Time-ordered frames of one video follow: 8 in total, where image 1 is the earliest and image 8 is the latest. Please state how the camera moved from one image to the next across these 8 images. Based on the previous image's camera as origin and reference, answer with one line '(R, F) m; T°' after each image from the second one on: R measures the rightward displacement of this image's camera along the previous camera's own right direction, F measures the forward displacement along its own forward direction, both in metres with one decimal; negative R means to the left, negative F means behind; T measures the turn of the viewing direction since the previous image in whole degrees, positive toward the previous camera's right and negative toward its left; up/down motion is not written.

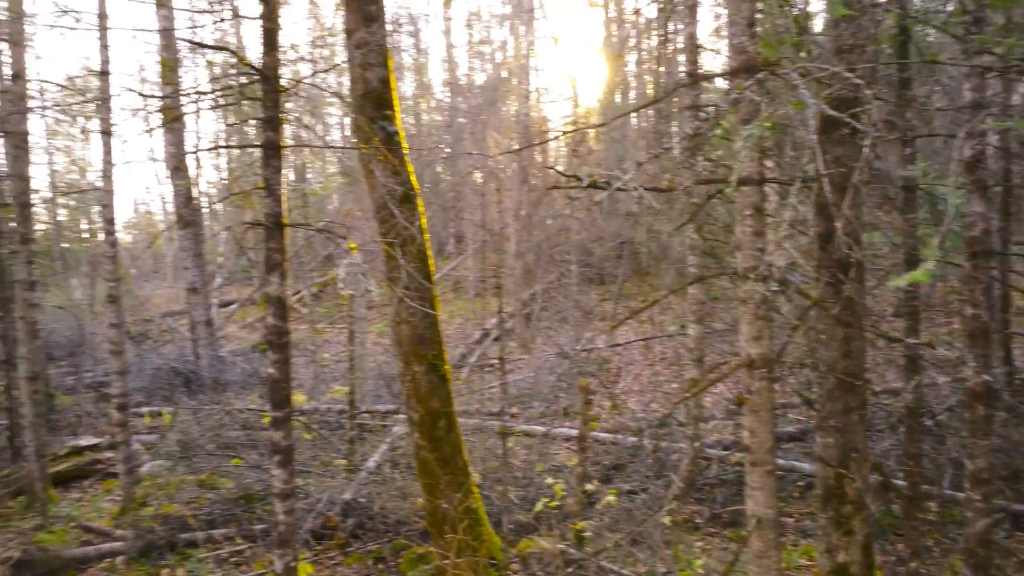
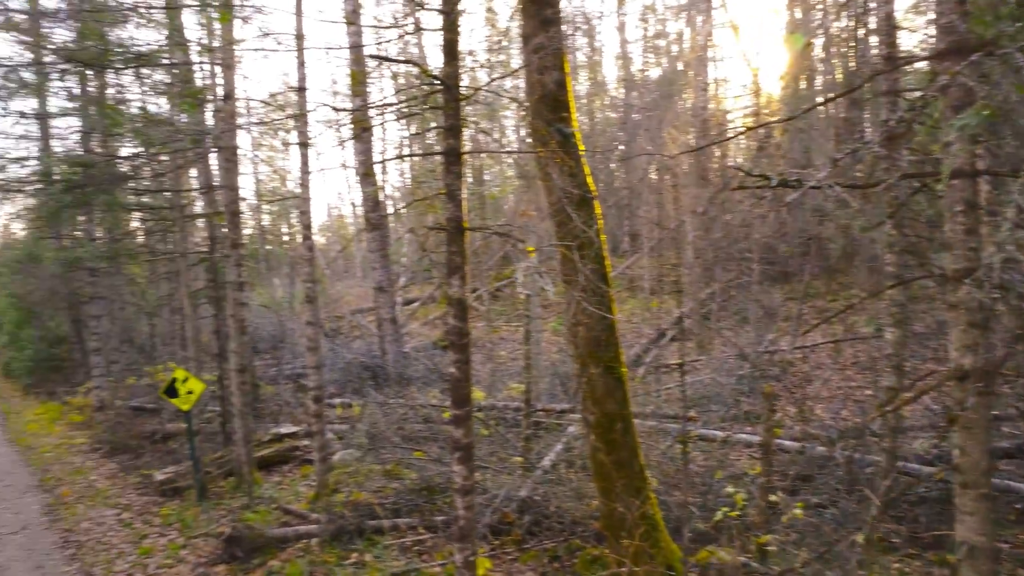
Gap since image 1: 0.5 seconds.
(0.0, 0.0) m; -12°
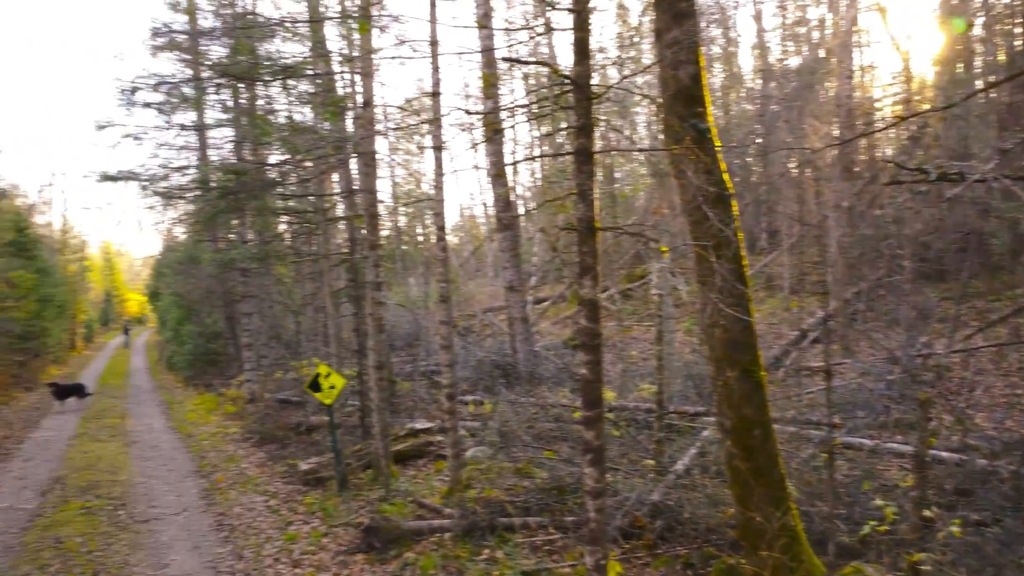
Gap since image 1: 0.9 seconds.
(0.0, 0.0) m; -9°
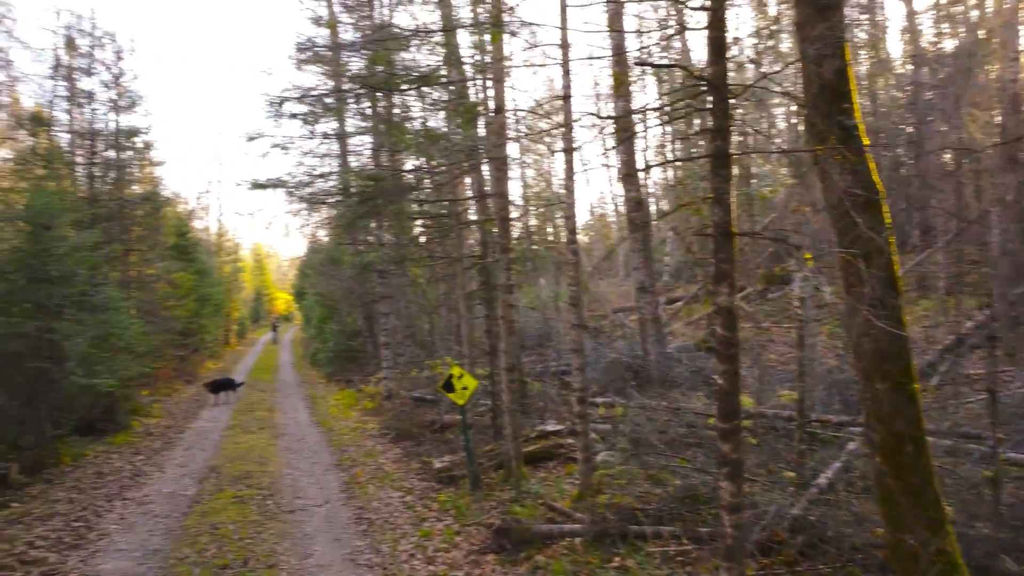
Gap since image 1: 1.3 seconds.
(0.0, 0.0) m; -9°
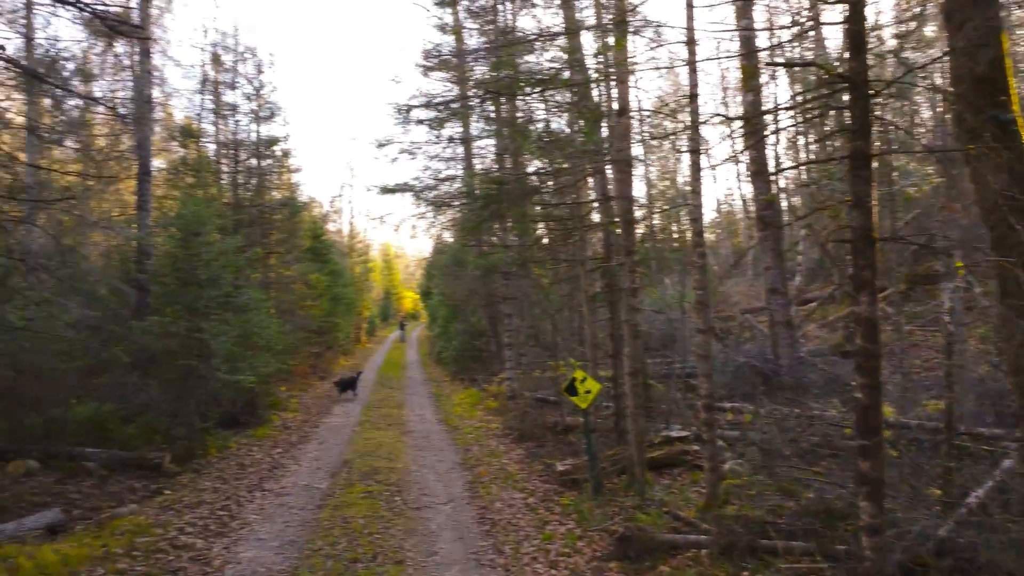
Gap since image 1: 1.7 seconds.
(0.0, 0.0) m; -9°
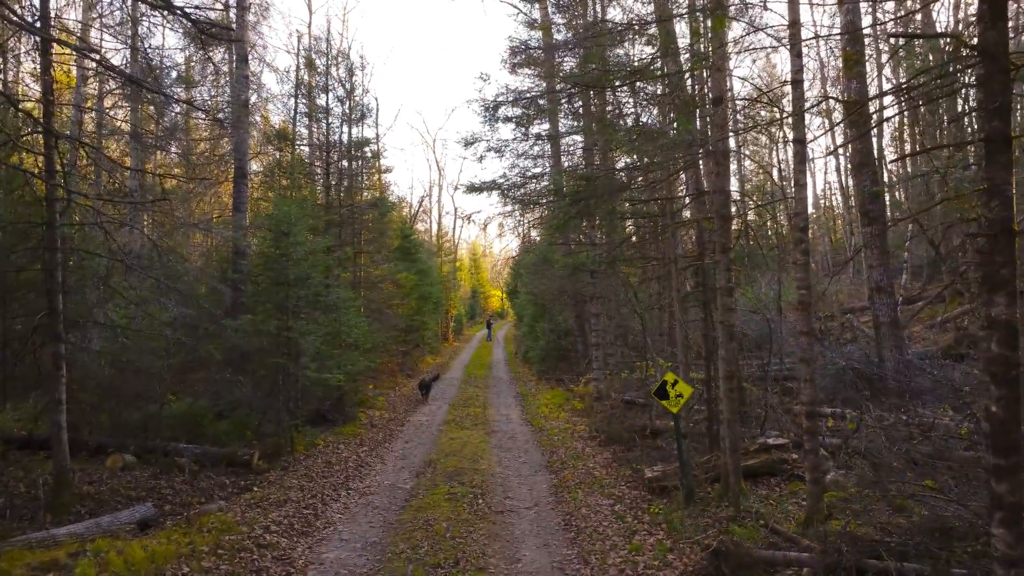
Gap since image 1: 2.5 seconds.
(0.0, +0.3) m; -6°
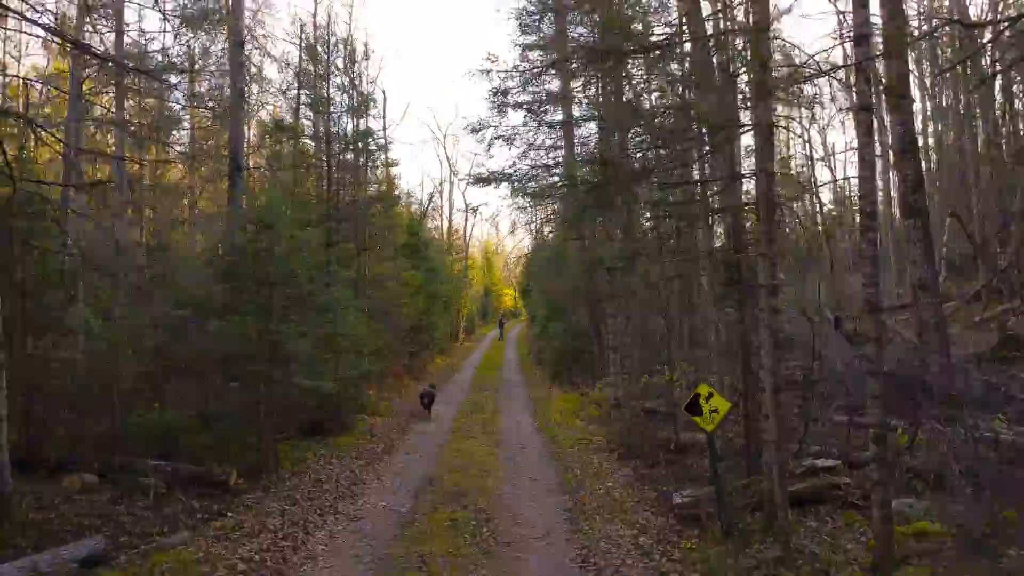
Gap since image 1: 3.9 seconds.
(0.0, +1.1) m; -1°
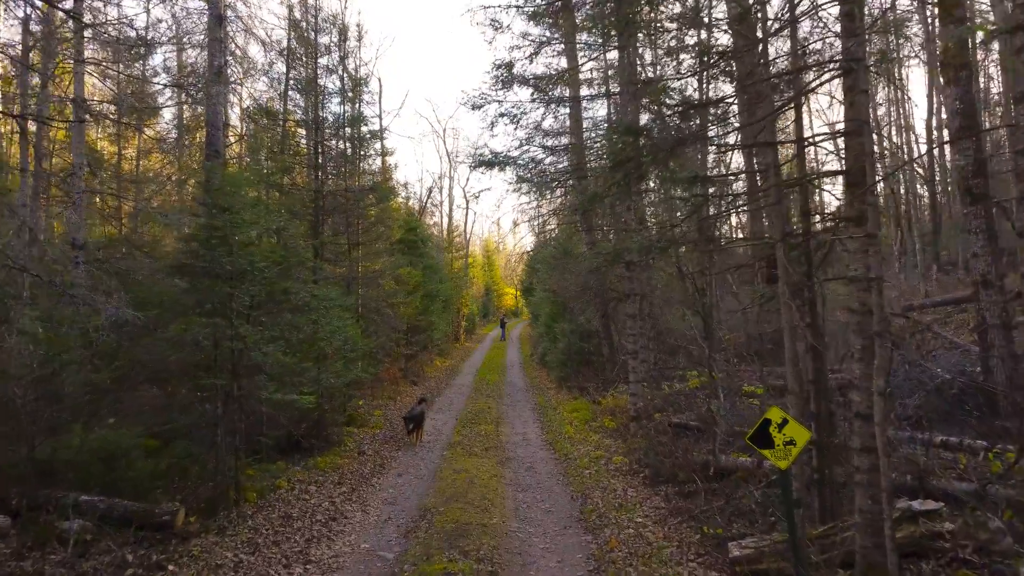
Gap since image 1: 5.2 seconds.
(-0.1, +1.6) m; 0°
